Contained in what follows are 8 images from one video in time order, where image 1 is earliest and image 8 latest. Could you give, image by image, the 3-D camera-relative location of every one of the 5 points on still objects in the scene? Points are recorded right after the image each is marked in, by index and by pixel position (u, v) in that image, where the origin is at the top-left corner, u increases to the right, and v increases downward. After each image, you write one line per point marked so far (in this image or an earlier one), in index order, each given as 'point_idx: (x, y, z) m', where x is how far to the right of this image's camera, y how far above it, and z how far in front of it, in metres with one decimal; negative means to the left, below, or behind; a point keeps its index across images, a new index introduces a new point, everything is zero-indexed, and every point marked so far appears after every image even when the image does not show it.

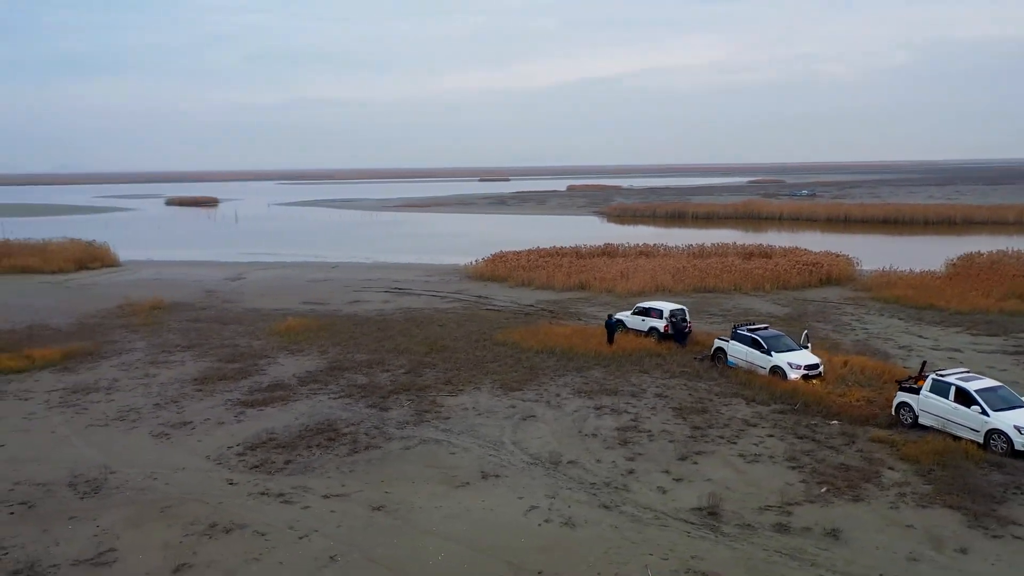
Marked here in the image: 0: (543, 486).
0: (+0.4, -2.7, +11.2) m
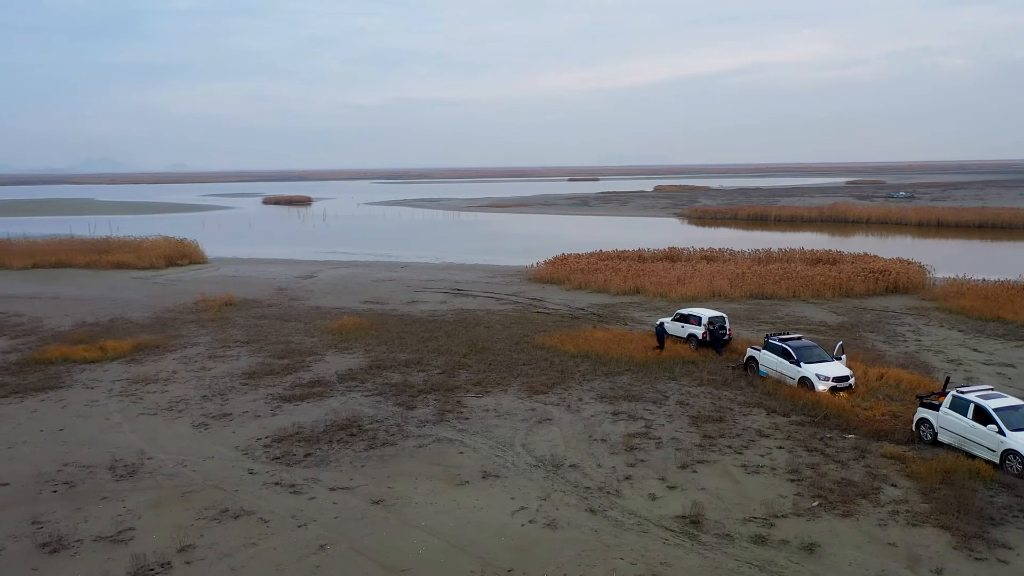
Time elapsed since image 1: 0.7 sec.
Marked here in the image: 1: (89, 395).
0: (+0.3, -2.8, +11.6) m
1: (-8.8, -2.2, +17.1) m
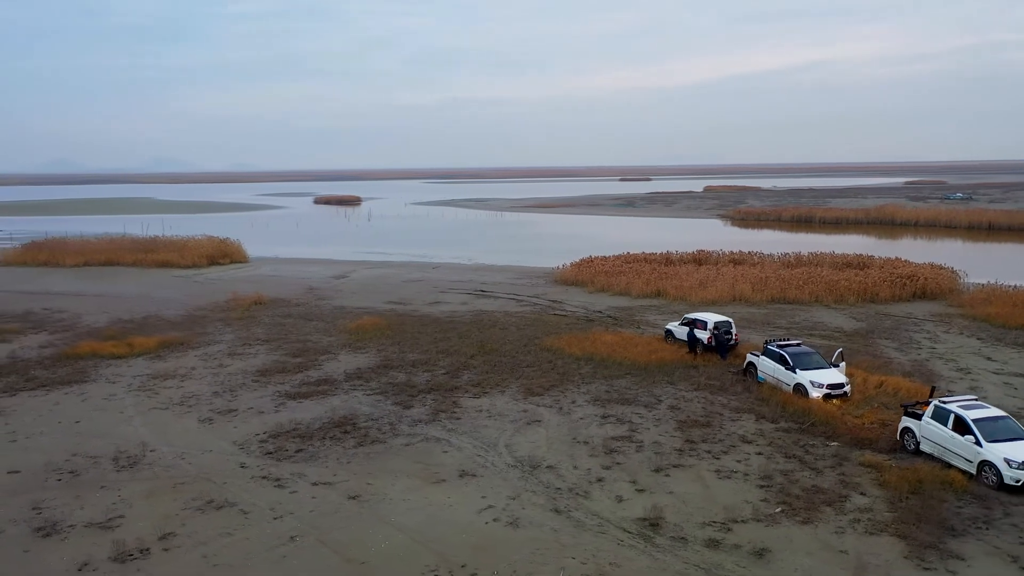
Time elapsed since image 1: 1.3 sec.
0: (0.0, -2.9, +11.9) m
1: (-8.8, -2.2, +18.0) m
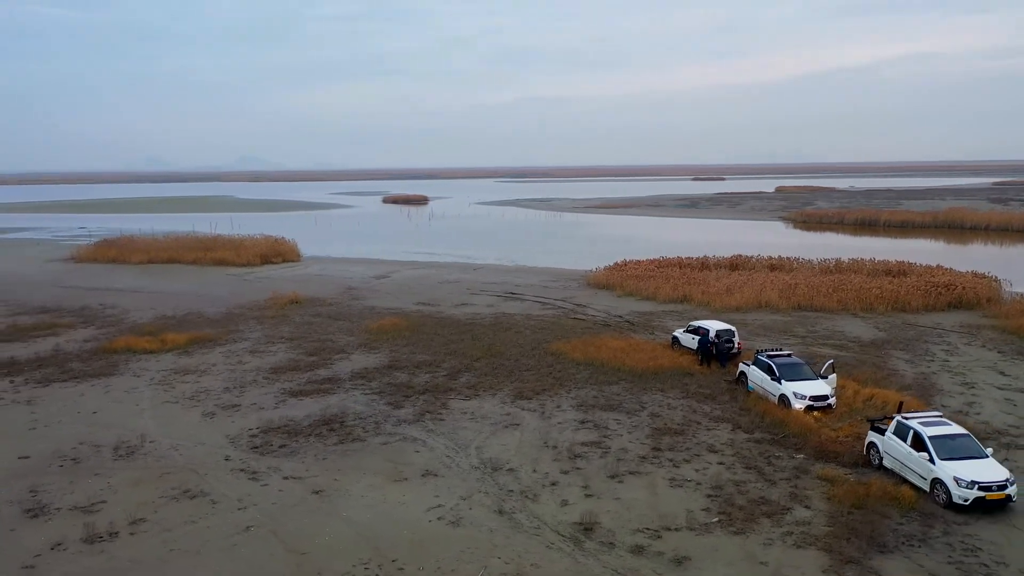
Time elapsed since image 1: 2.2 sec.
0: (-0.7, -3.0, +12.4) m
1: (-8.9, -2.2, +19.3) m
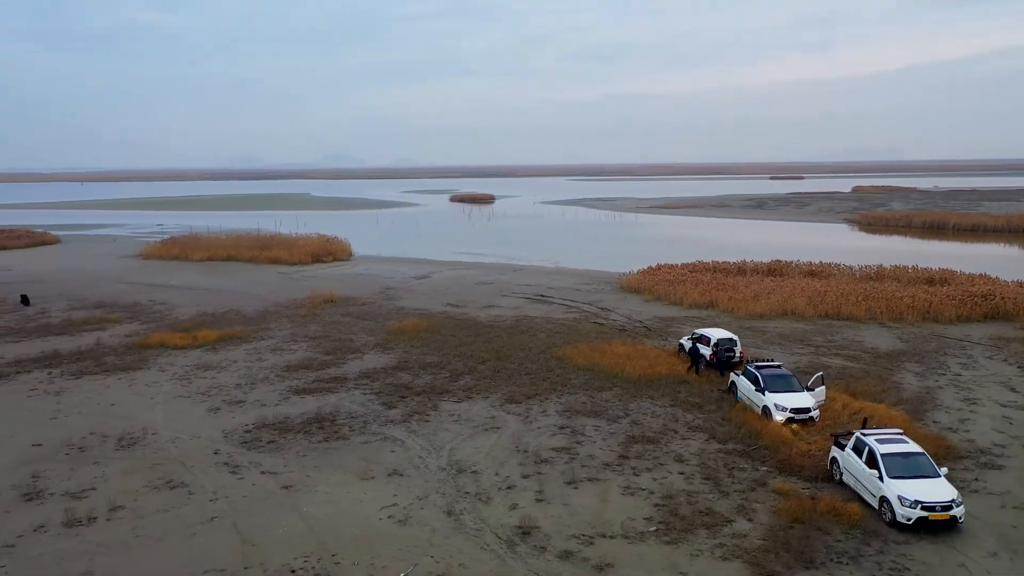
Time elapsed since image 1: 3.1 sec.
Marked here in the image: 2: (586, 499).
0: (-1.4, -3.2, +13.0) m
1: (-8.9, -2.2, +20.6) m
2: (+1.1, -3.2, +12.5) m
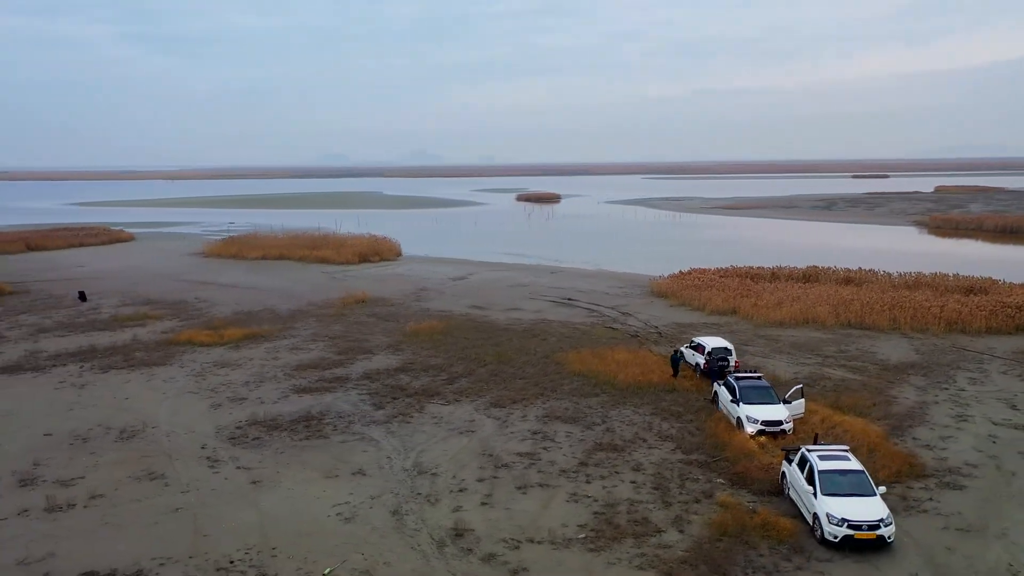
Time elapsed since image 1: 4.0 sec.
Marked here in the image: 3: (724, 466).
0: (-2.2, -3.3, +13.6) m
1: (-8.9, -2.2, +21.8) m
2: (+0.3, -3.4, +12.9) m
3: (+3.7, -3.1, +14.4) m
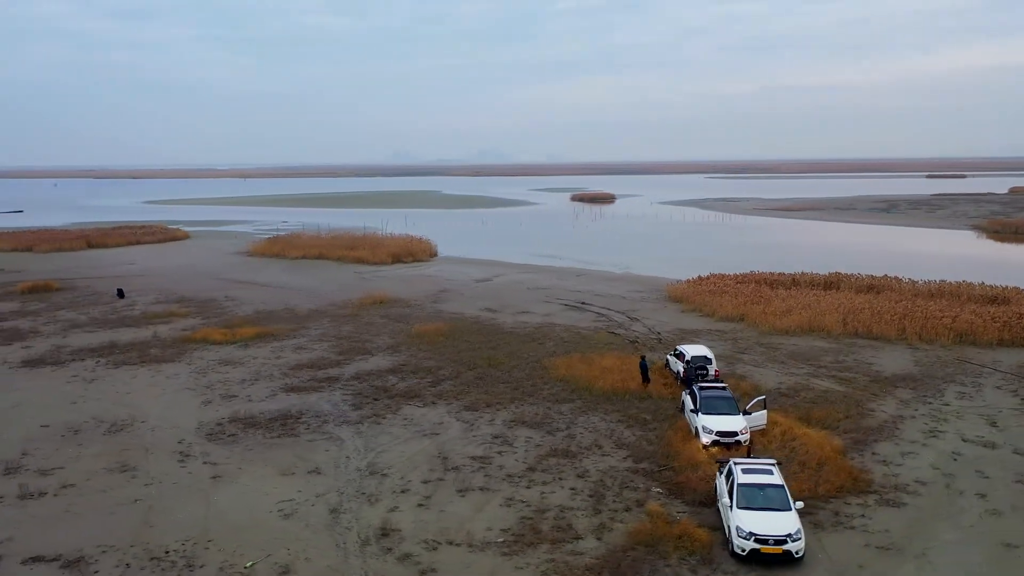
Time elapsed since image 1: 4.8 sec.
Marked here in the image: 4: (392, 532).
0: (-3.2, -3.4, +14.2) m
1: (-9.2, -2.3, +22.9) m
2: (-0.8, -3.5, +13.3) m
3: (+2.8, -3.3, +14.5) m
4: (-1.8, -3.7, +12.4) m
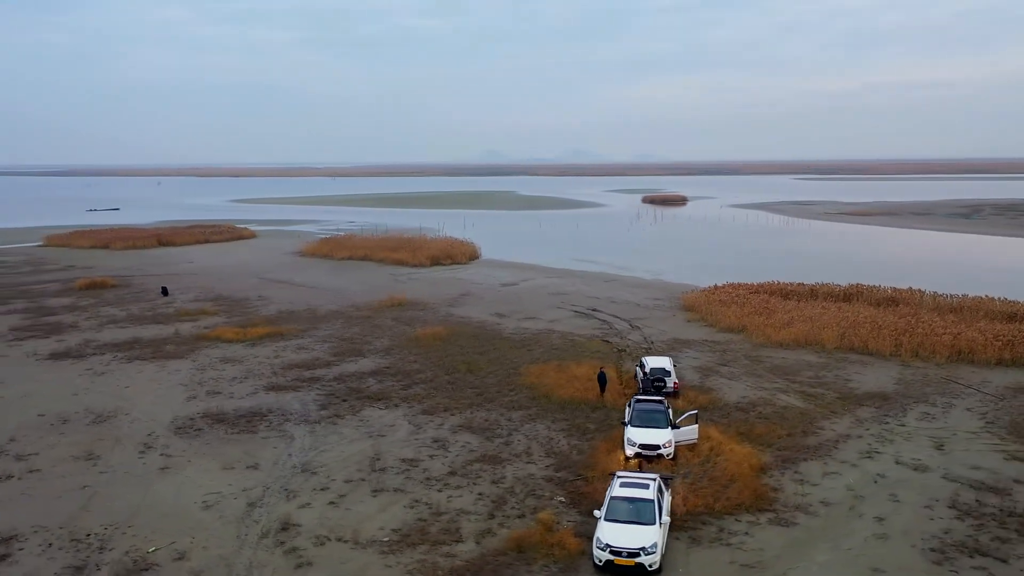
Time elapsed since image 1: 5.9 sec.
0: (-4.7, -3.6, +15.3) m
1: (-9.8, -2.3, +24.6) m
2: (-2.5, -3.8, +14.1) m
3: (+1.2, -3.6, +15.0) m
4: (-3.5, -3.9, +13.3) m
